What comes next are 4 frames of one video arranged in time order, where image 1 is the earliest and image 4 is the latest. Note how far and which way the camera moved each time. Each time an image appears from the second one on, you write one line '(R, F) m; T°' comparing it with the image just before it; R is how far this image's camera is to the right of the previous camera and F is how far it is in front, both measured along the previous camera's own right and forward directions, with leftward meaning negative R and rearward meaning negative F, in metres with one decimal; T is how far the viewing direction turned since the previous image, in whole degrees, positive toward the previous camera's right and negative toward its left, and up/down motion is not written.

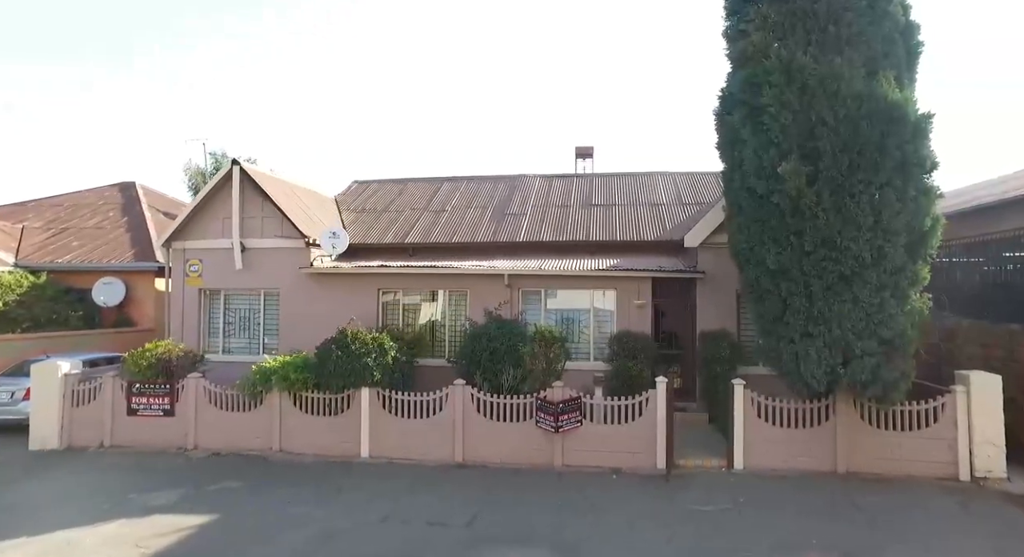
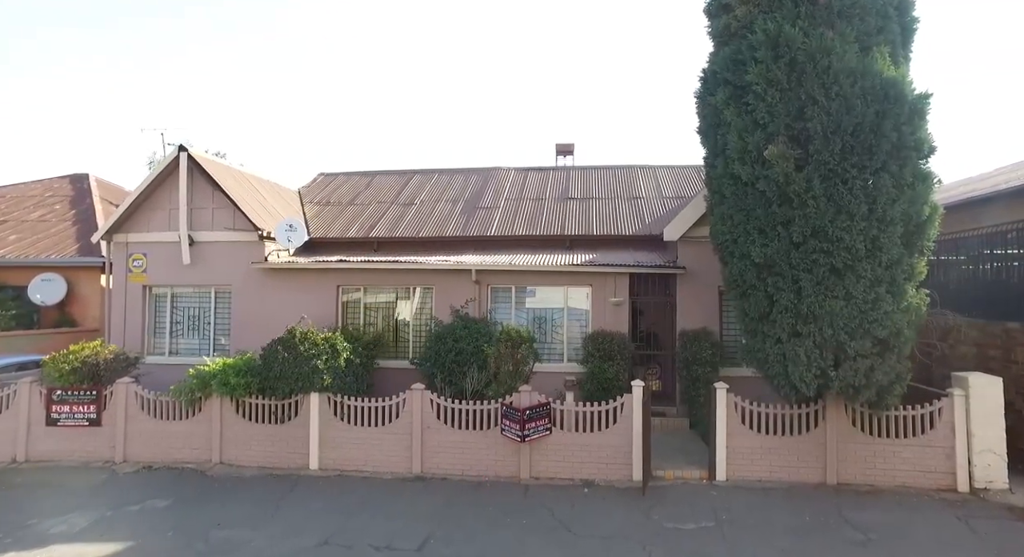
(+0.3, +0.7) m; +2°
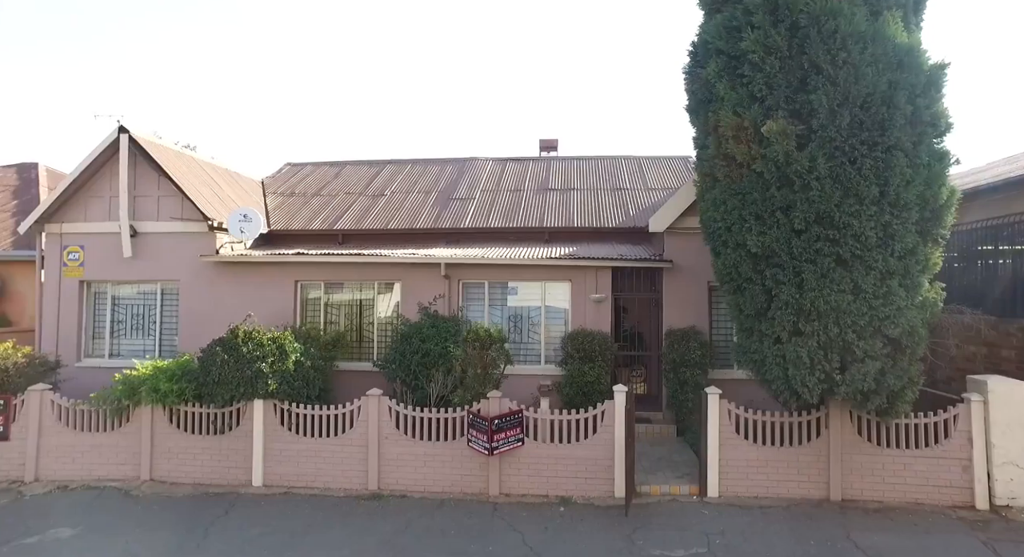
(+0.2, +0.8) m; +2°
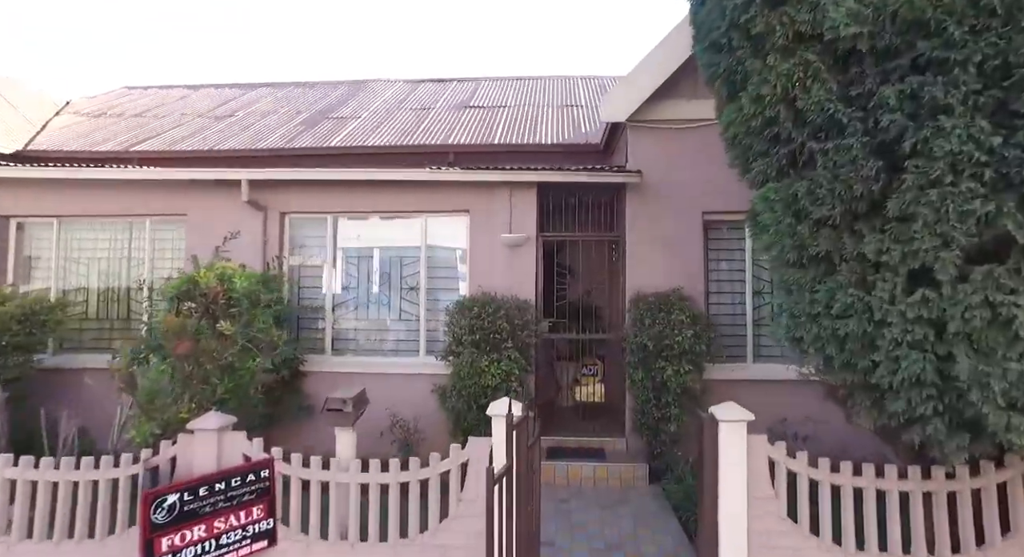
(+1.3, +3.9) m; +2°
